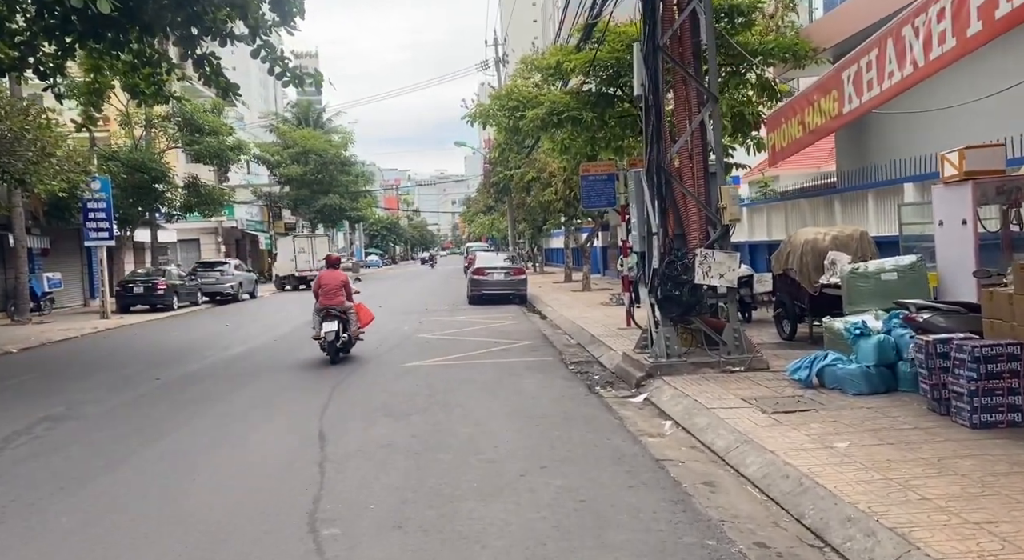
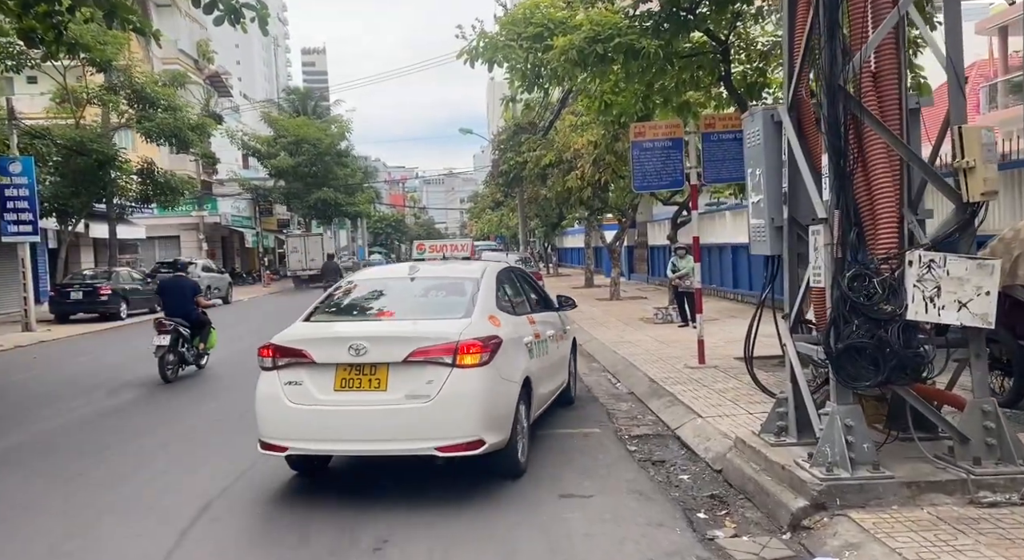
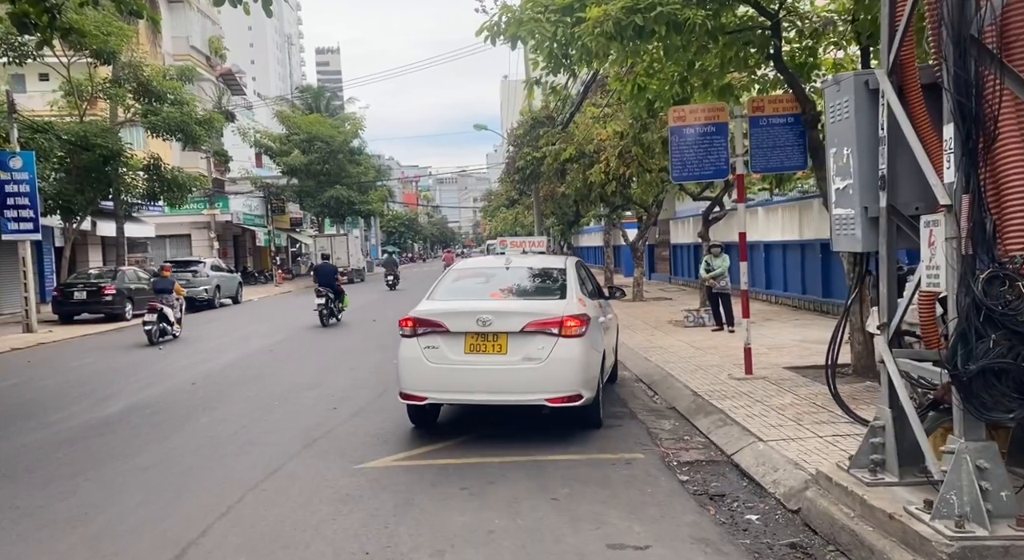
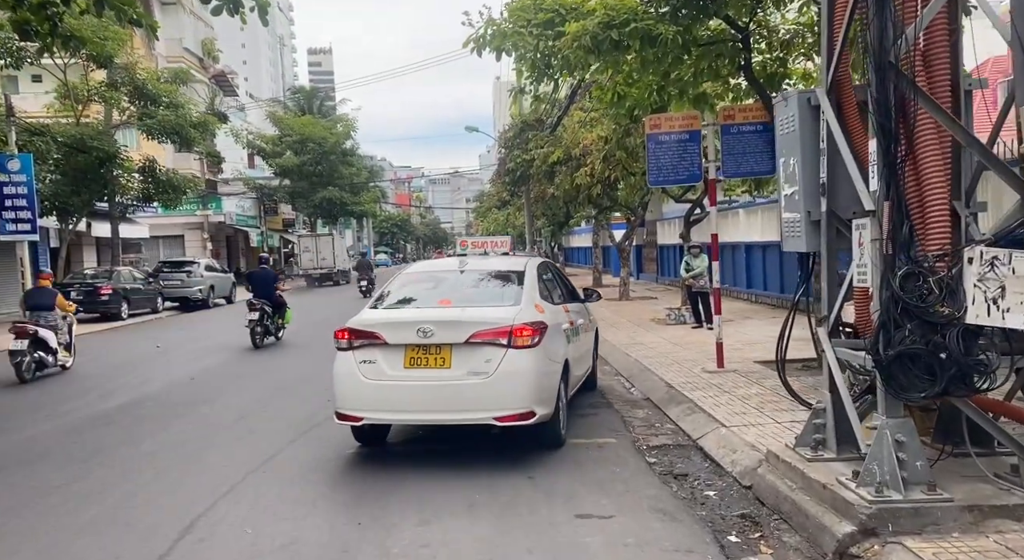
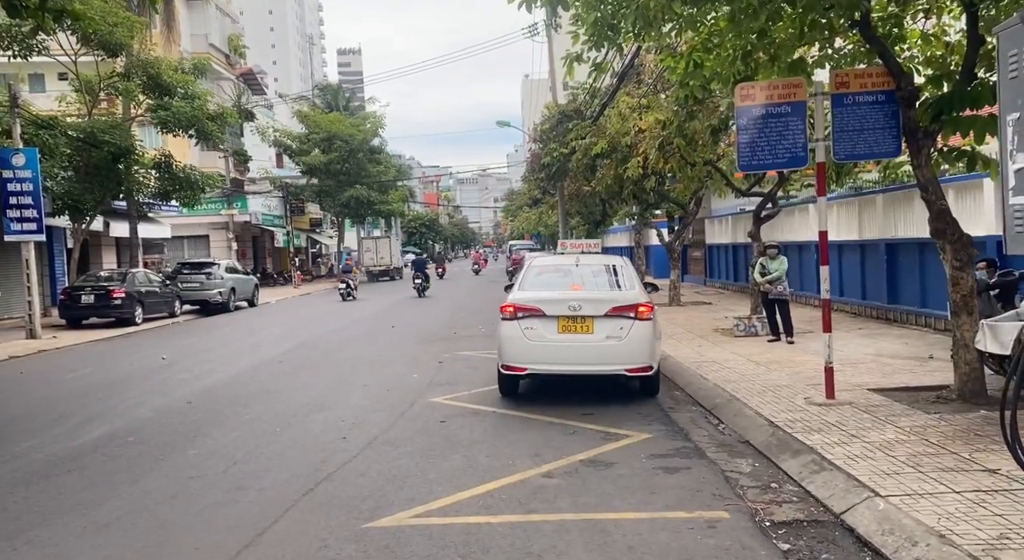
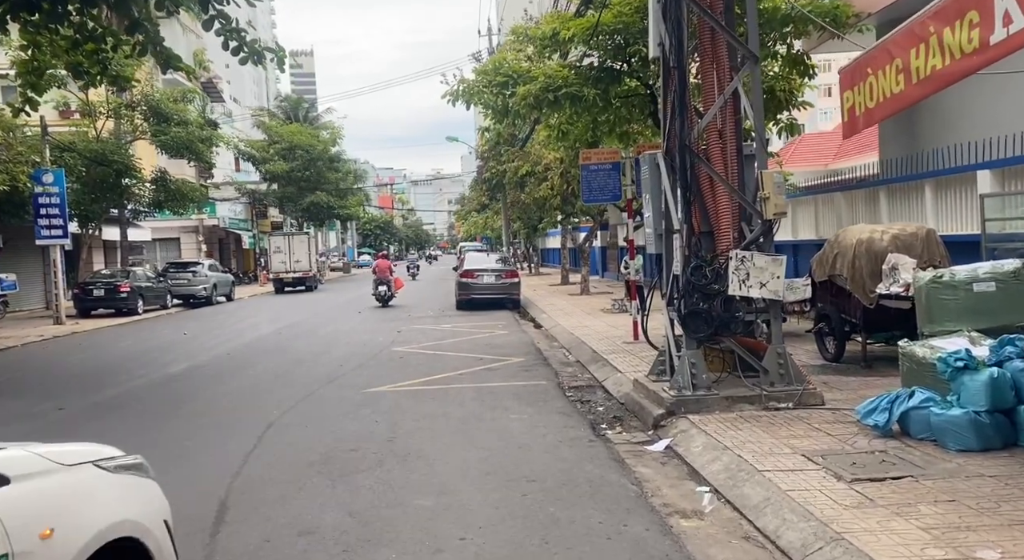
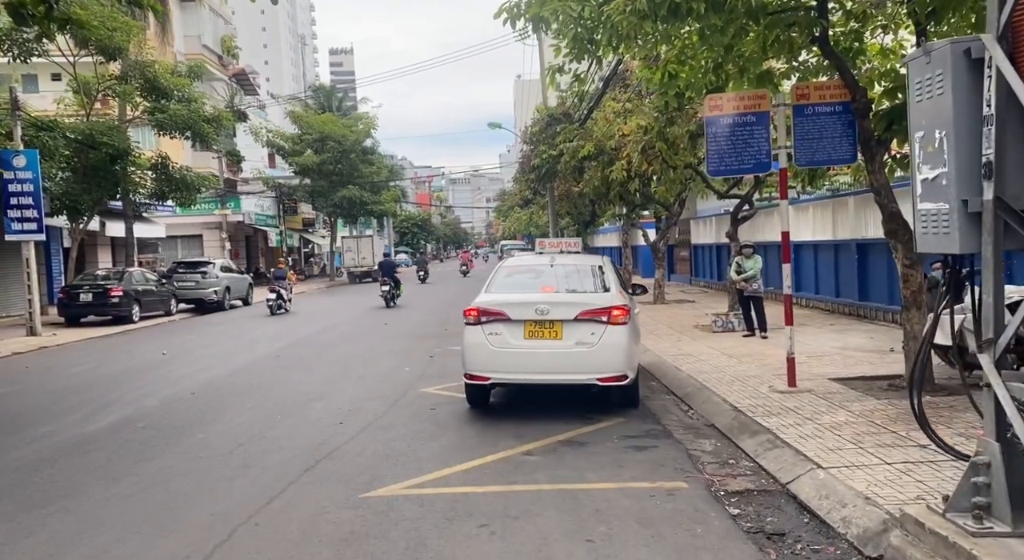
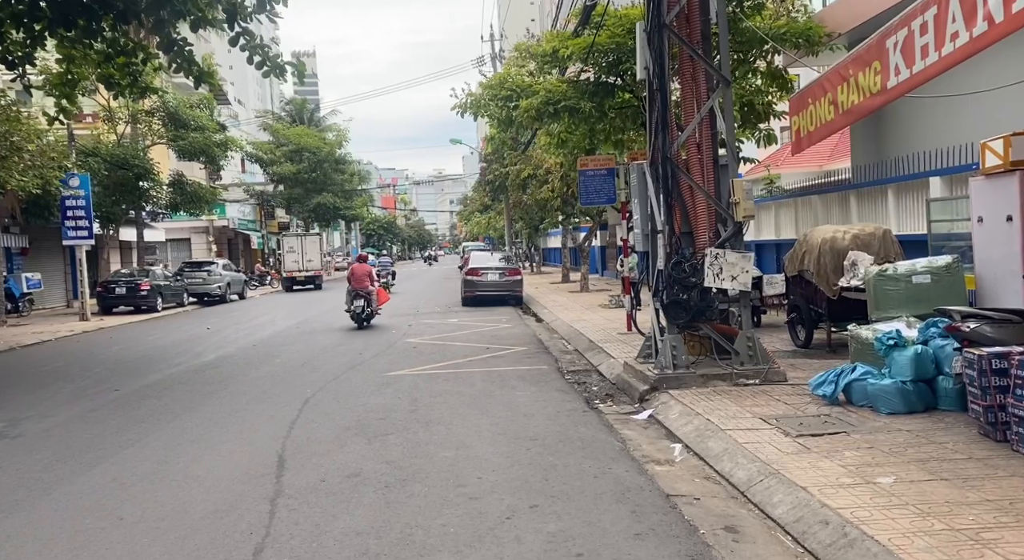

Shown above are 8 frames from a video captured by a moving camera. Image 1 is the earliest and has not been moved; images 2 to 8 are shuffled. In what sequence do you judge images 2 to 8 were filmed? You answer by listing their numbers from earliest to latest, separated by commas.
8, 6, 2, 4, 3, 7, 5
